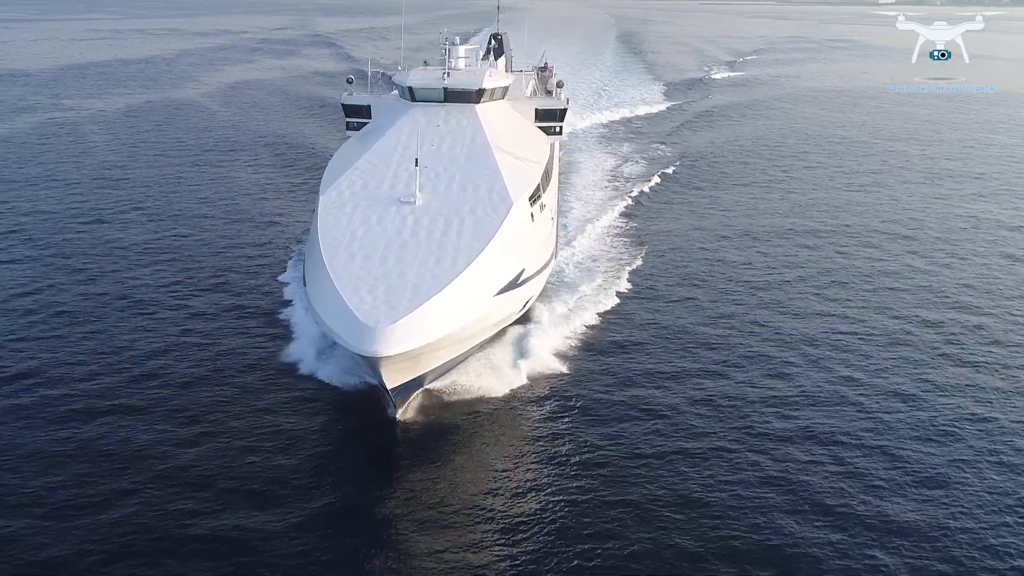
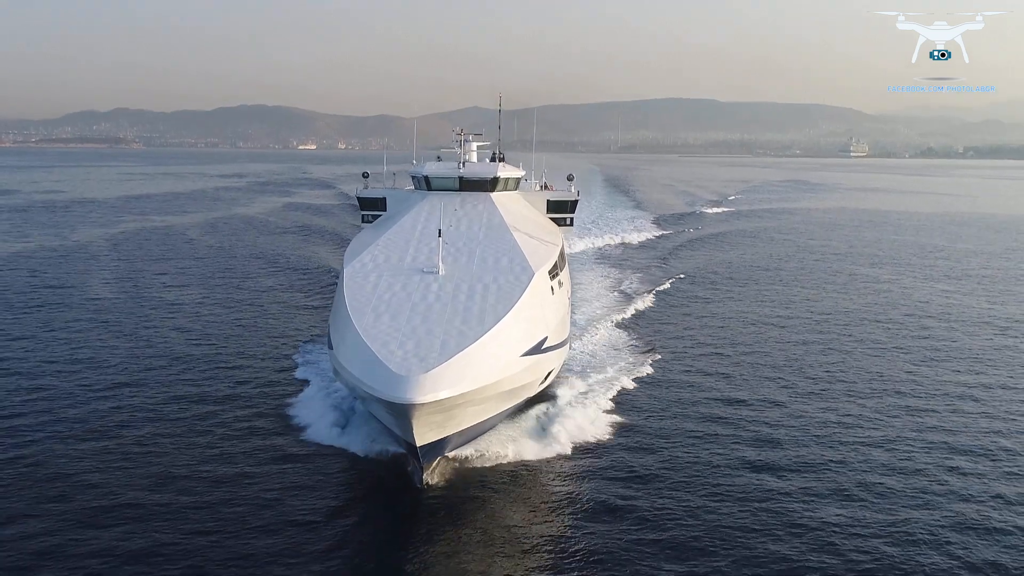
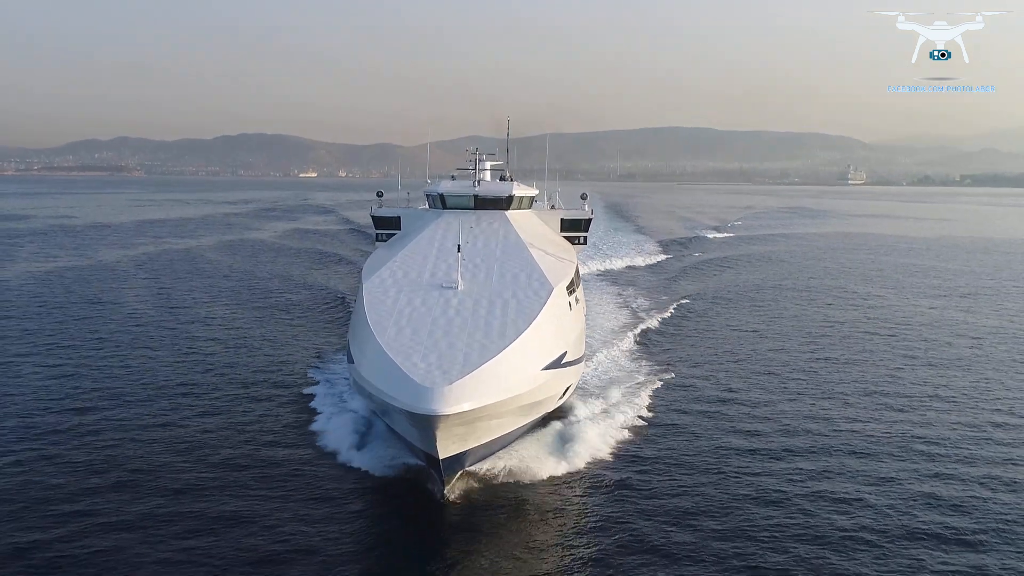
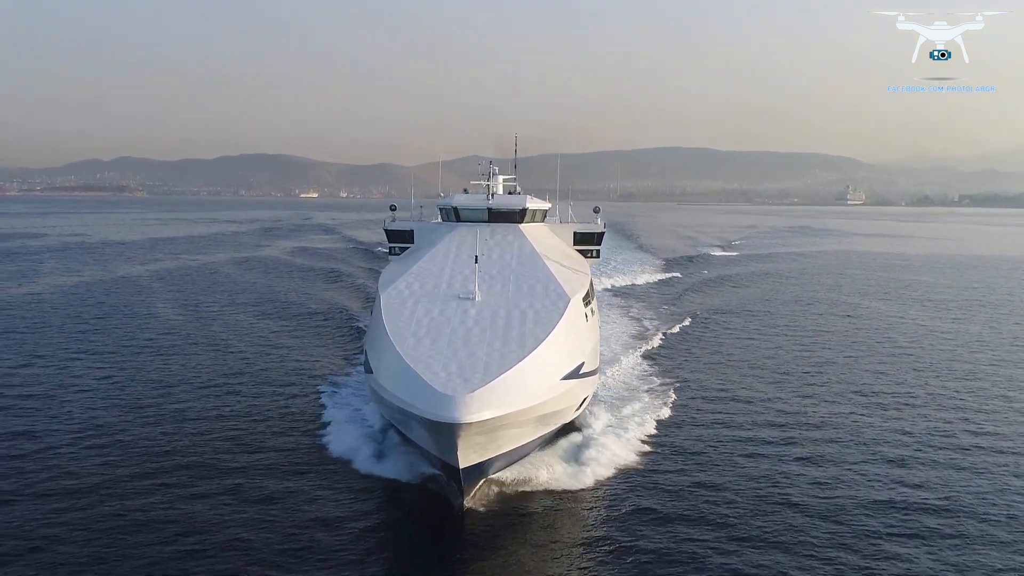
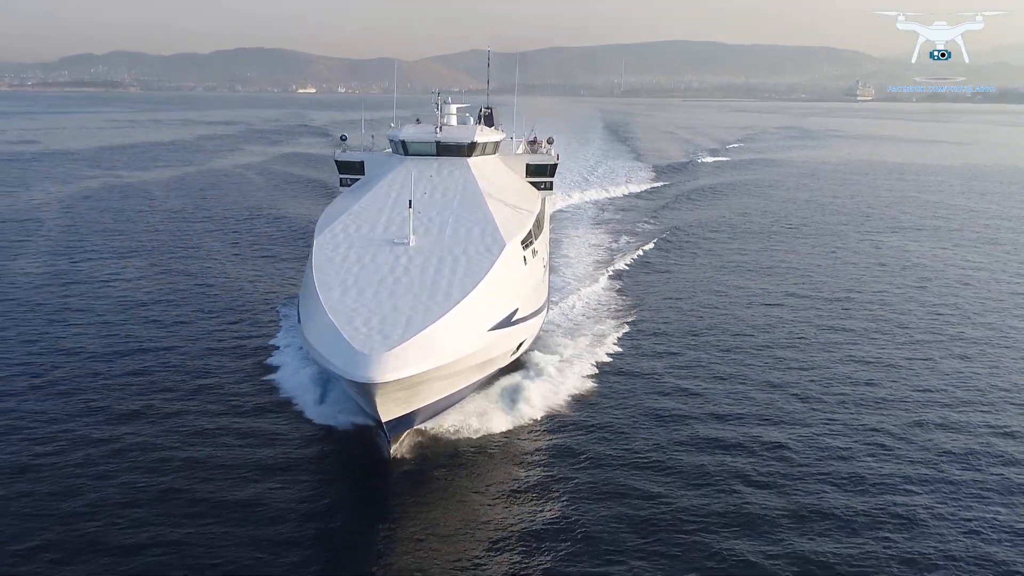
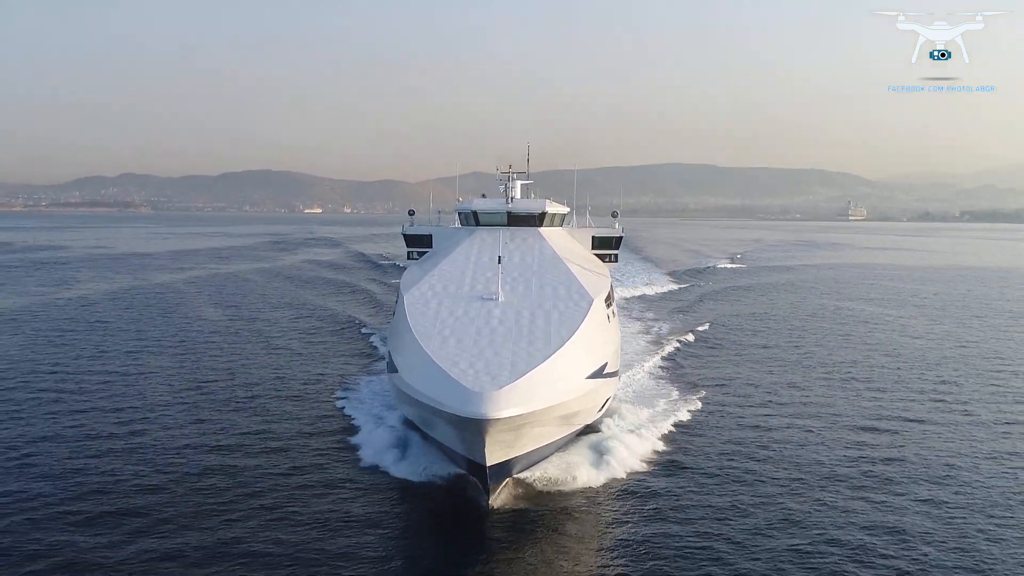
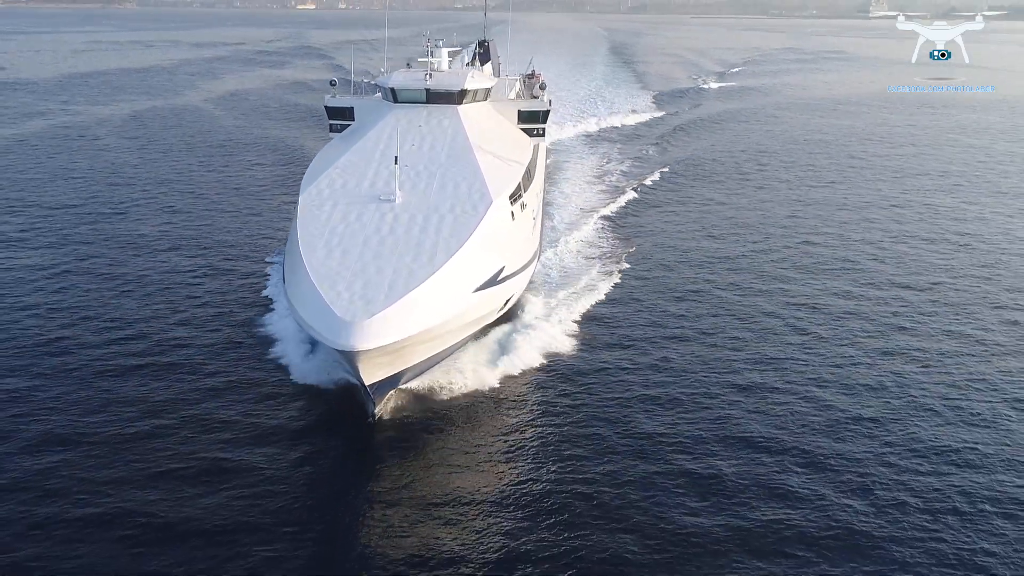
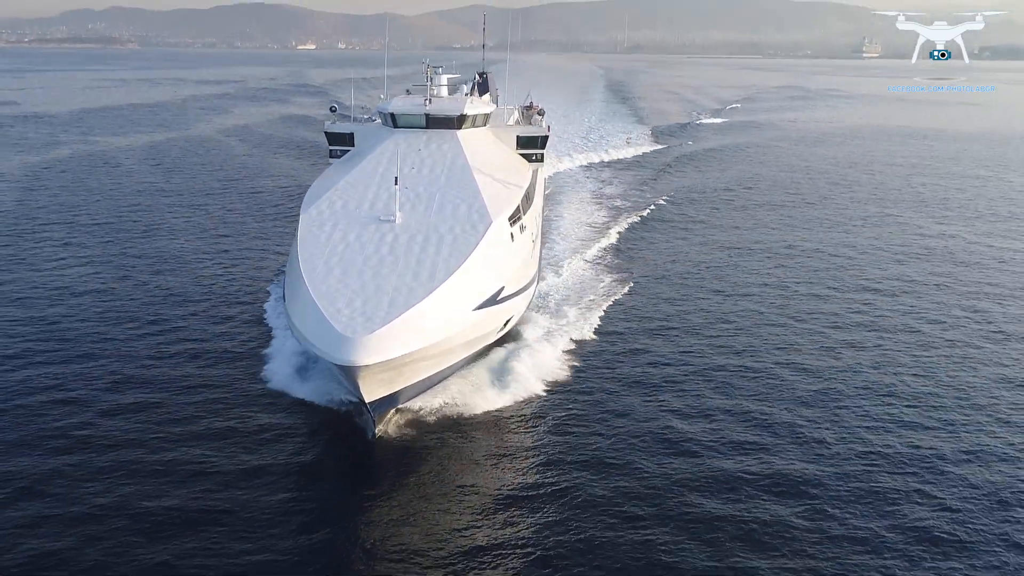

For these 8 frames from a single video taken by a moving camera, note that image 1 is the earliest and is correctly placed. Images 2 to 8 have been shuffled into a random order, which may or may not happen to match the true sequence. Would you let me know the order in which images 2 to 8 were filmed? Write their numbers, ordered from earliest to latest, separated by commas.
7, 8, 5, 2, 3, 4, 6
